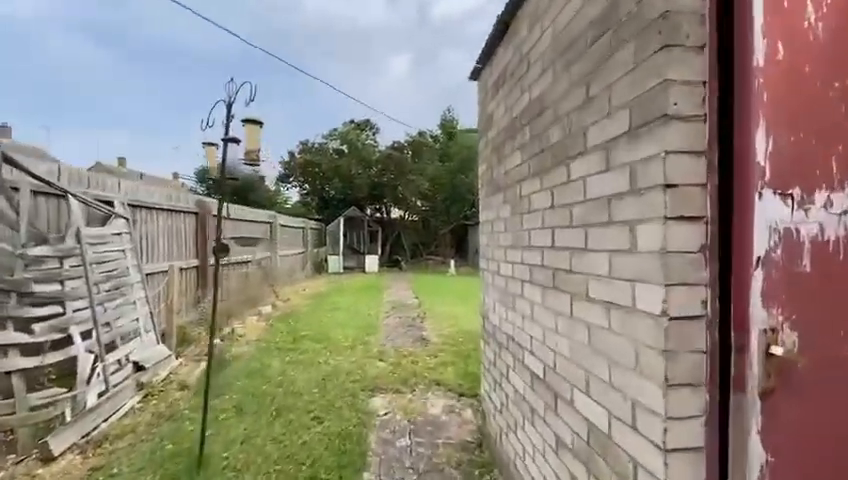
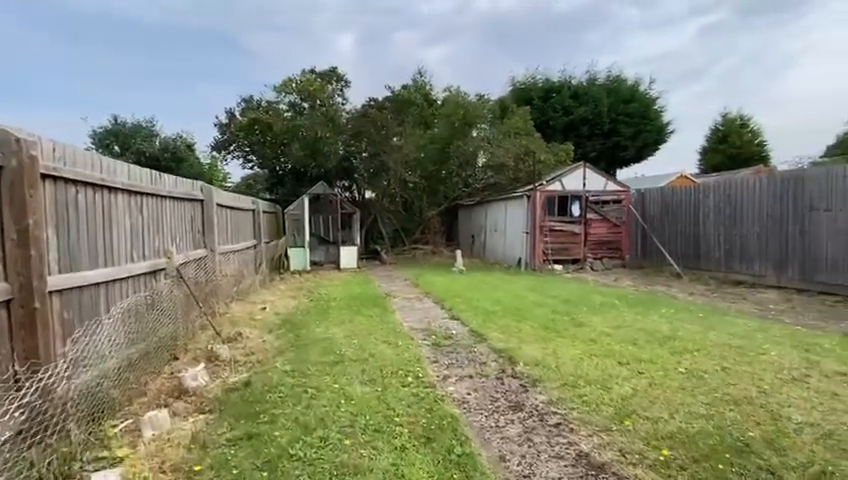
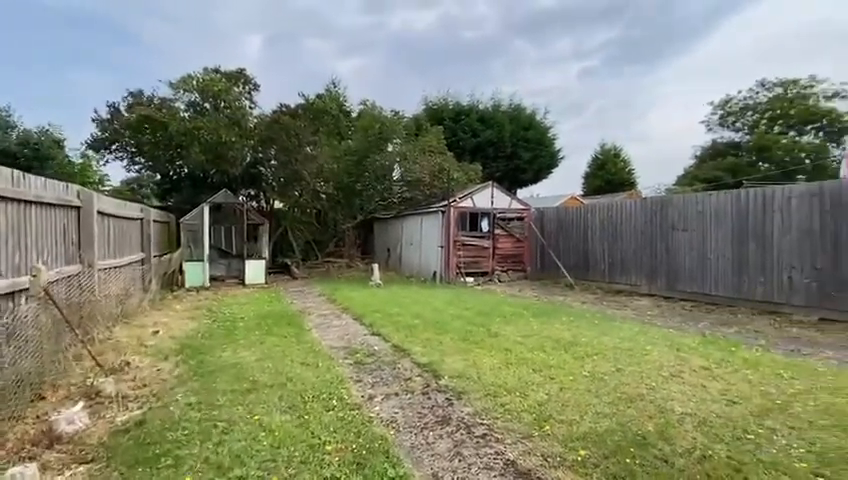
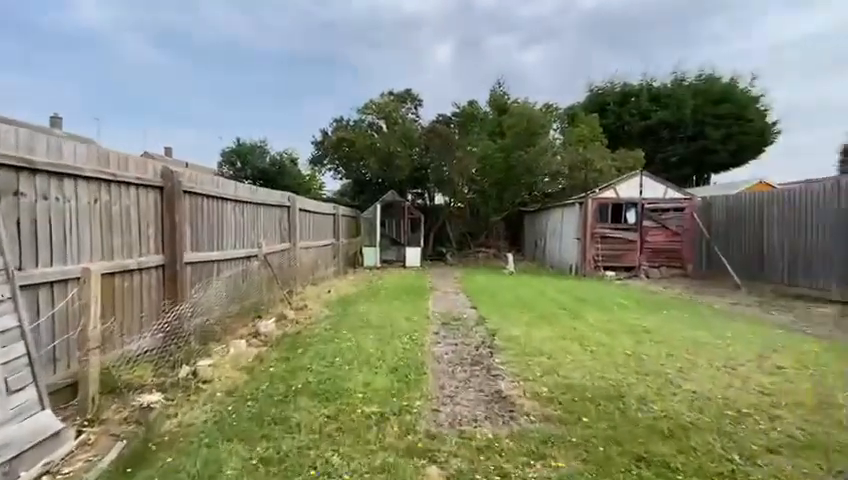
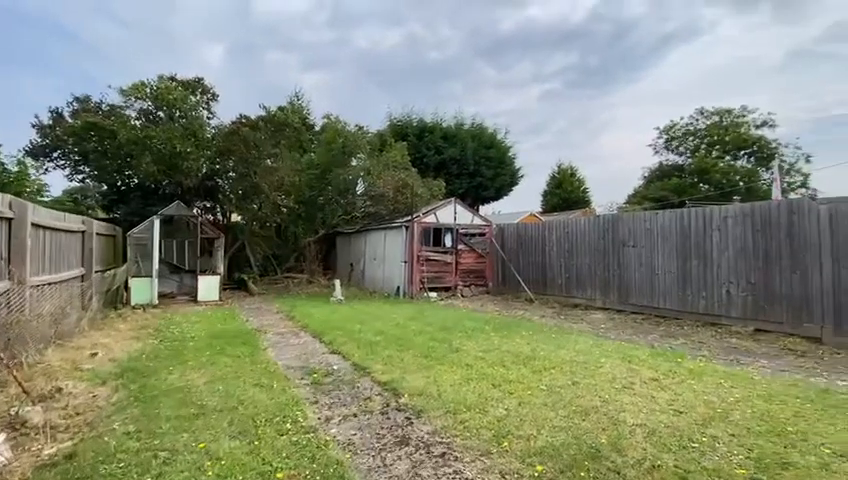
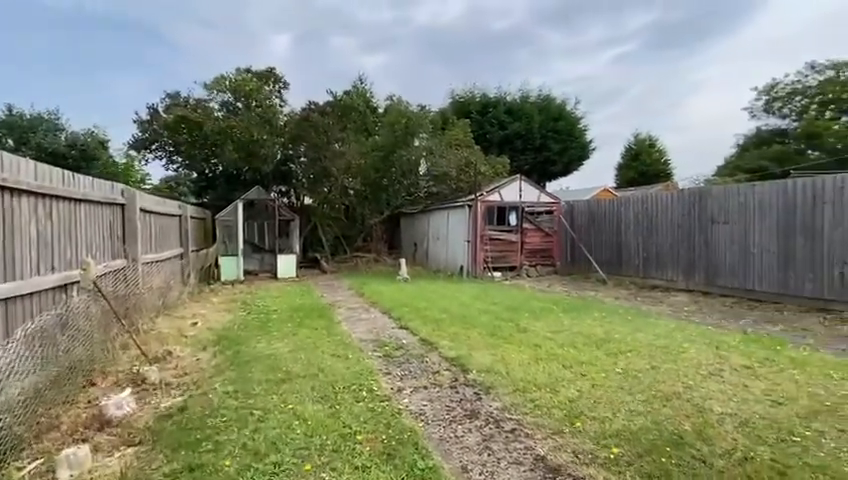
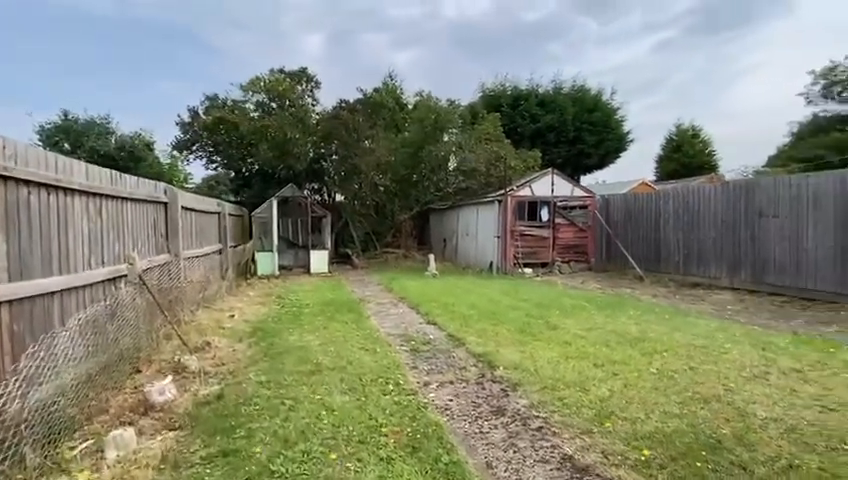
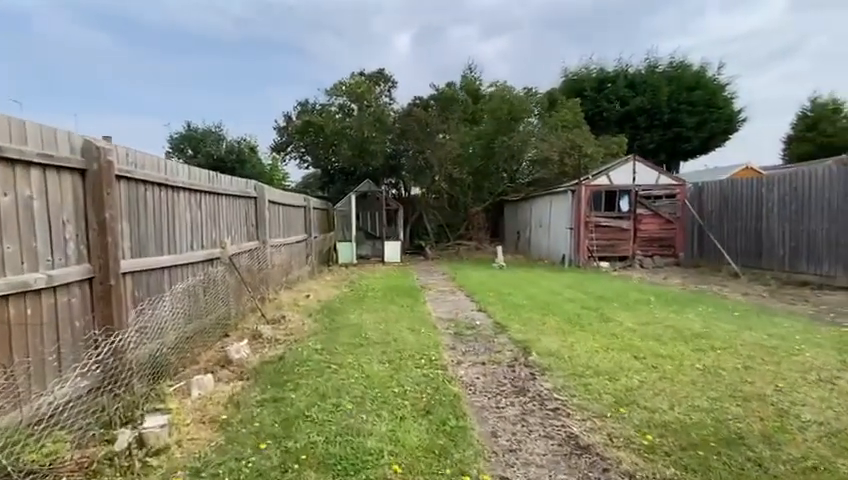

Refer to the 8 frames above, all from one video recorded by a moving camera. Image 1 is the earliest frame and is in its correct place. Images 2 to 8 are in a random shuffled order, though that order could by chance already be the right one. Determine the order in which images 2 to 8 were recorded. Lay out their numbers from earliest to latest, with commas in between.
4, 8, 2, 7, 6, 3, 5
